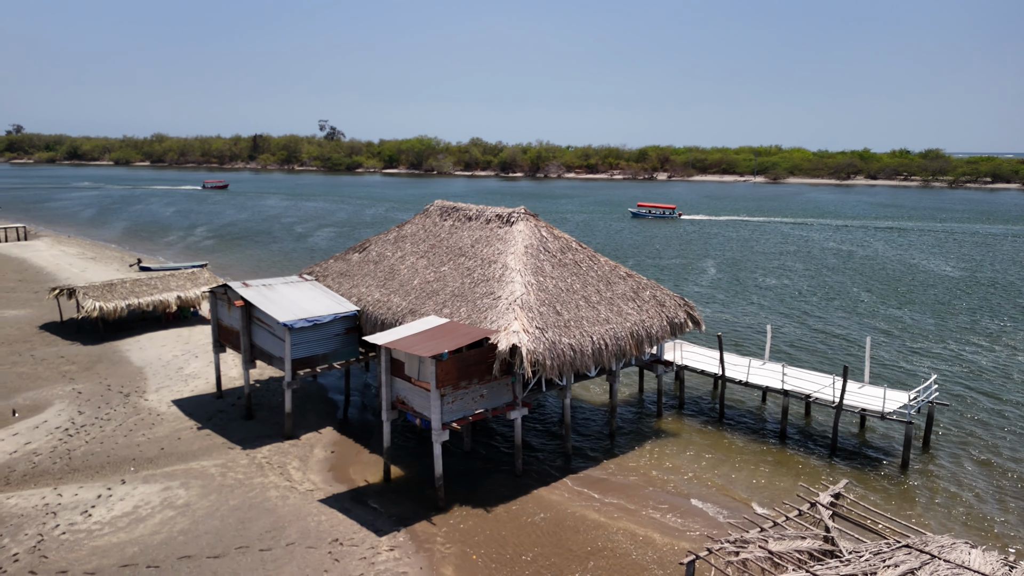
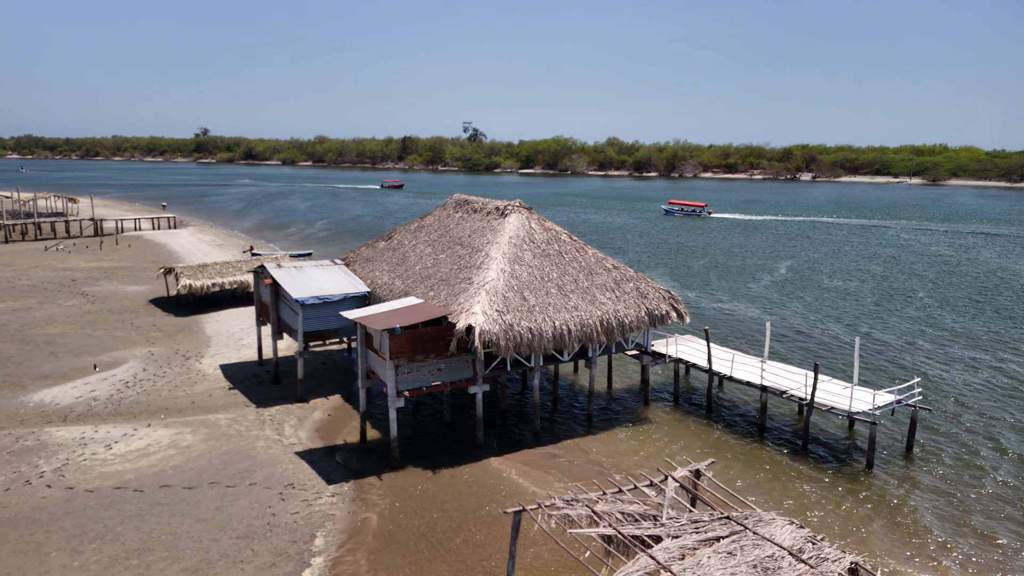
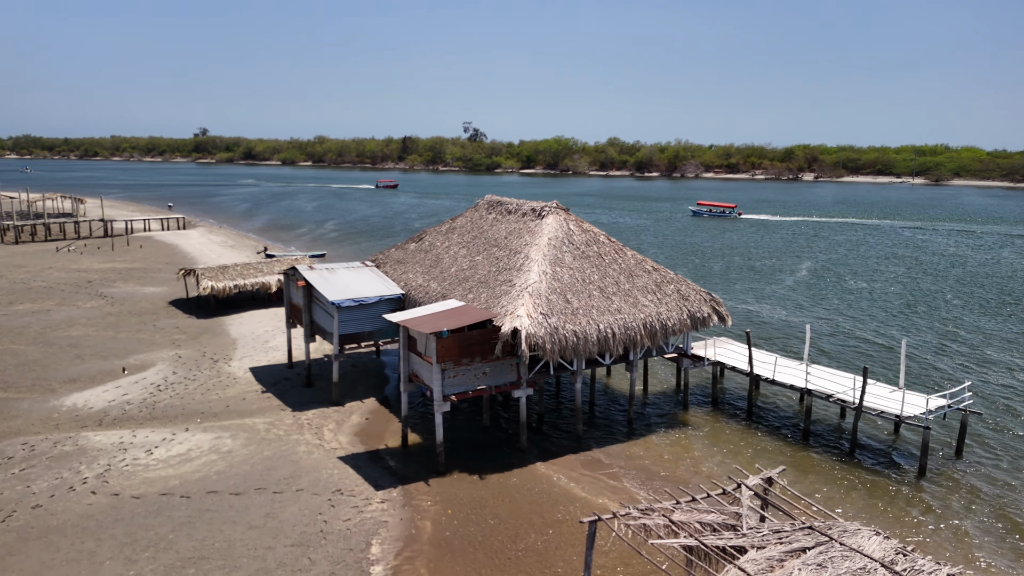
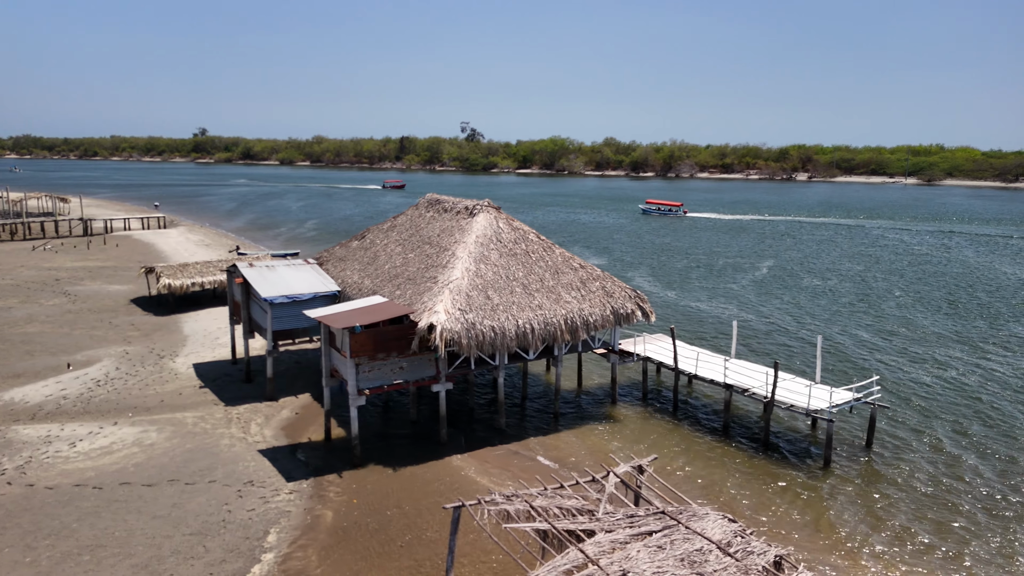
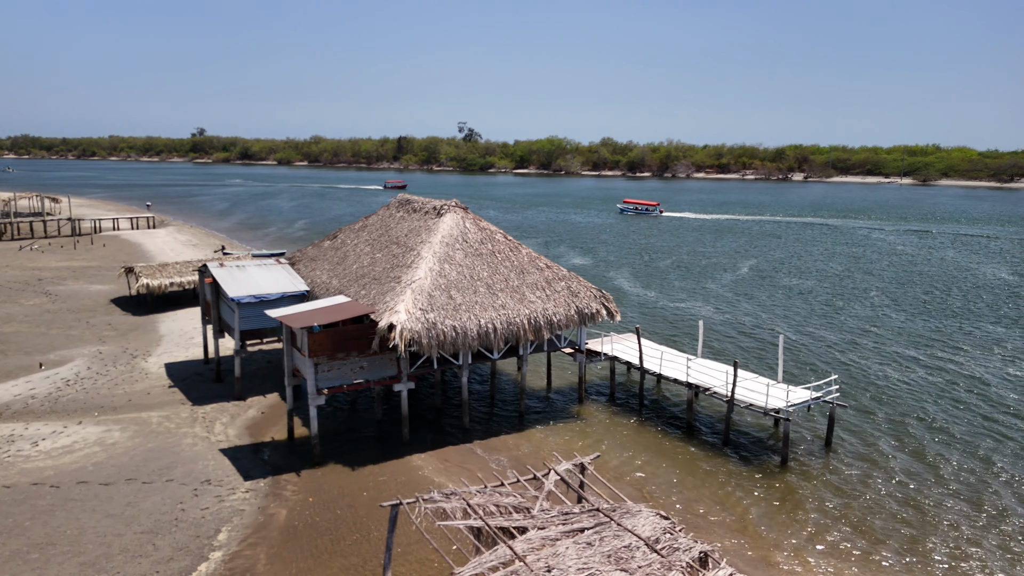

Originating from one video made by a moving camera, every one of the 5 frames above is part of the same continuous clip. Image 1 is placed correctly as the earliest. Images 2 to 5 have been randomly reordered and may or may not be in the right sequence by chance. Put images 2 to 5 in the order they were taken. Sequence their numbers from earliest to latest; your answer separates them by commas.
3, 2, 4, 5
